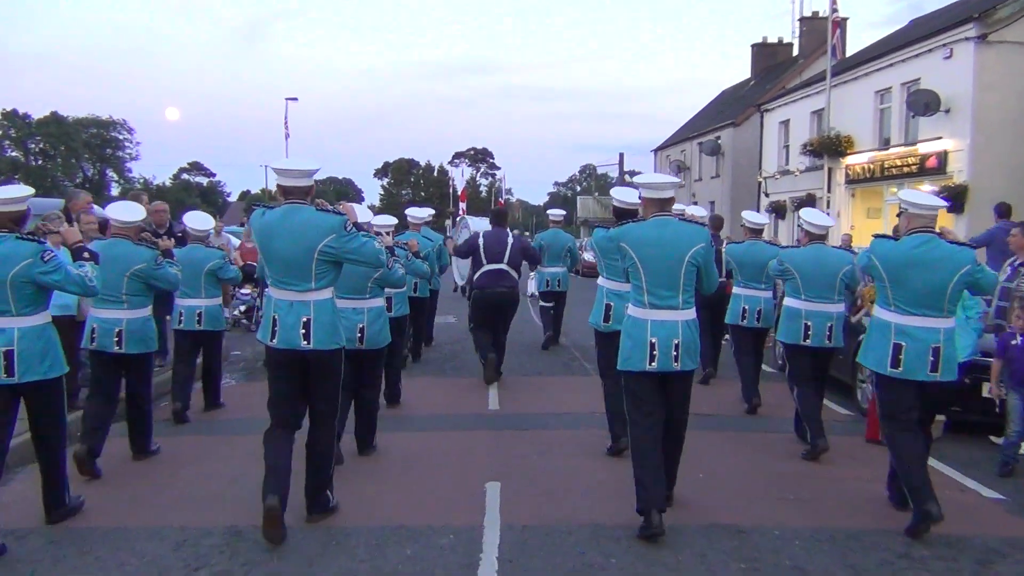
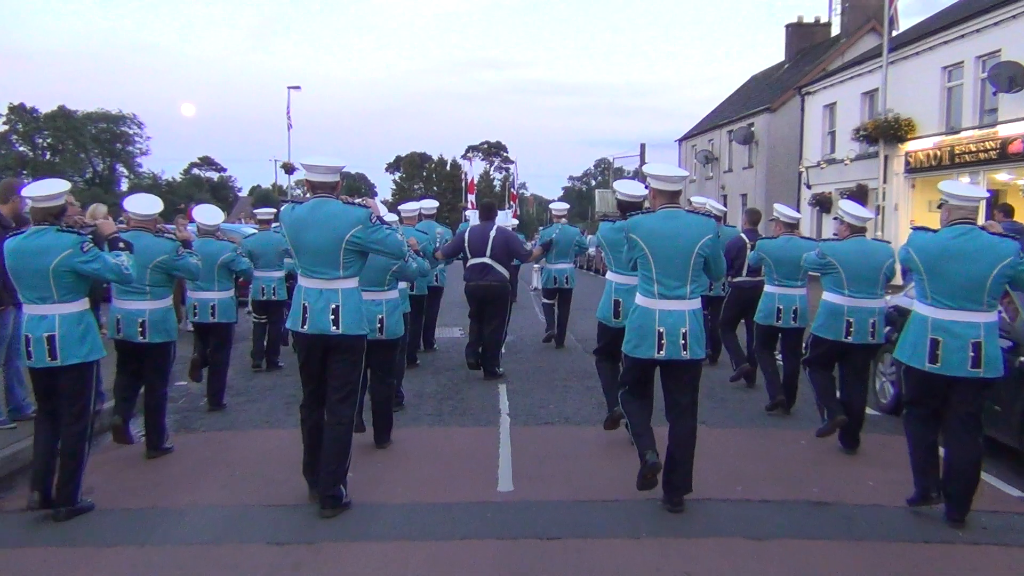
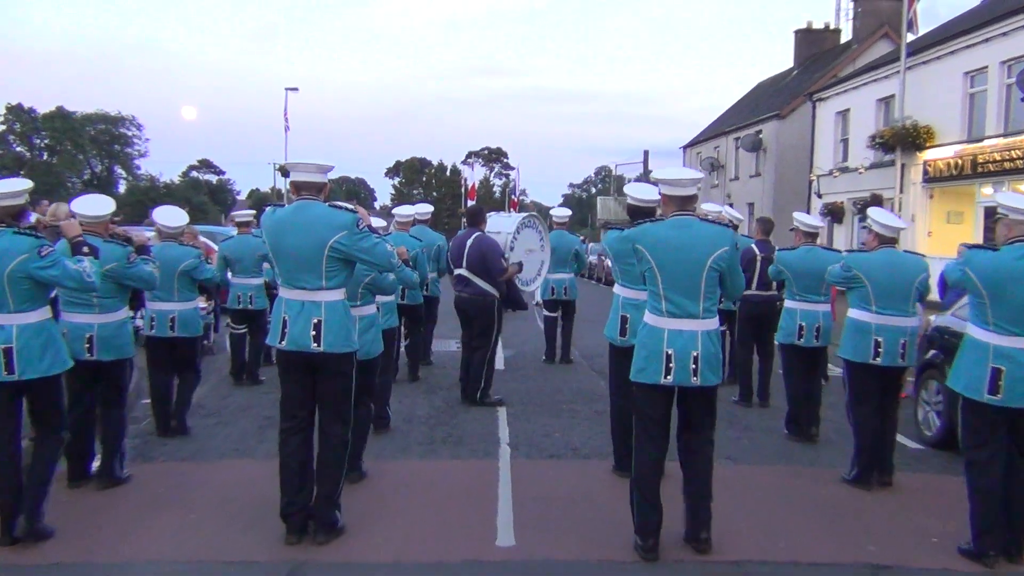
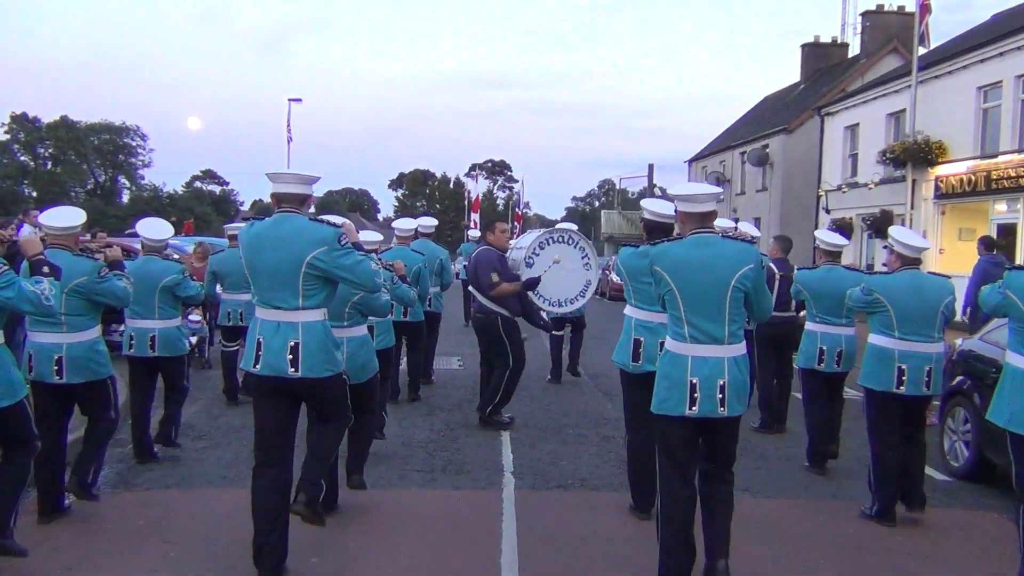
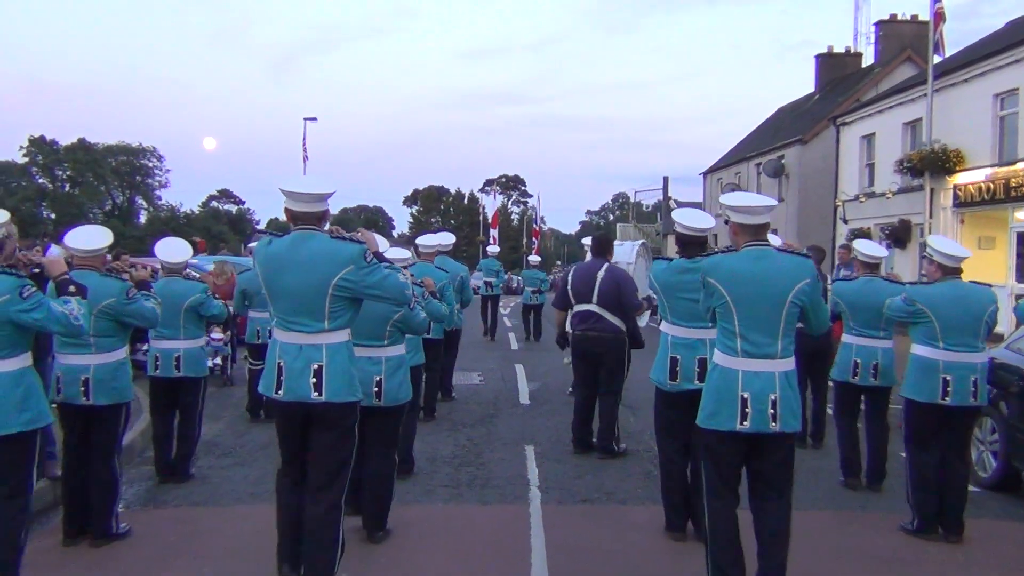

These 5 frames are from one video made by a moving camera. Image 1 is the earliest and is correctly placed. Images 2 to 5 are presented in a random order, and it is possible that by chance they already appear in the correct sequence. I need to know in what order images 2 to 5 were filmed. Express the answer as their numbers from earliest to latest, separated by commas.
2, 3, 4, 5
